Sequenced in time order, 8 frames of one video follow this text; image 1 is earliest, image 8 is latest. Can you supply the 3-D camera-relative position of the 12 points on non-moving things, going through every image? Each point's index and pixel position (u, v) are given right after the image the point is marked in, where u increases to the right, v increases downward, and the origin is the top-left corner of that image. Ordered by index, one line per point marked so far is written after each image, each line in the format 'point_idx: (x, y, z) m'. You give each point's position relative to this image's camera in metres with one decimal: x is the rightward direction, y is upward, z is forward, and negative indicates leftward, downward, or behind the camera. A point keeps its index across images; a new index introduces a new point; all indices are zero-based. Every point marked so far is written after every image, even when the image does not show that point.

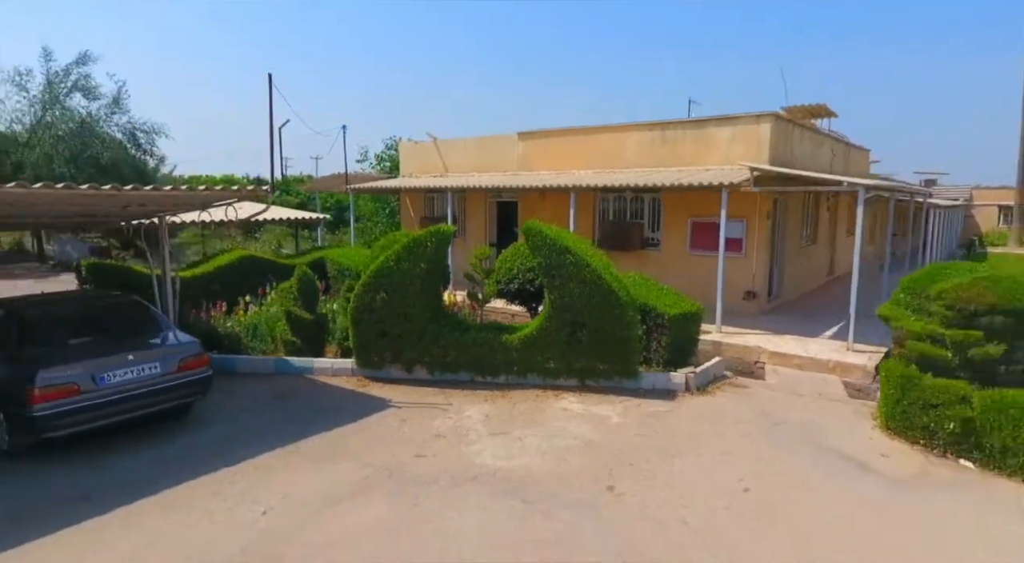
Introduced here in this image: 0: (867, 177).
0: (+8.6, +2.5, +15.7) m
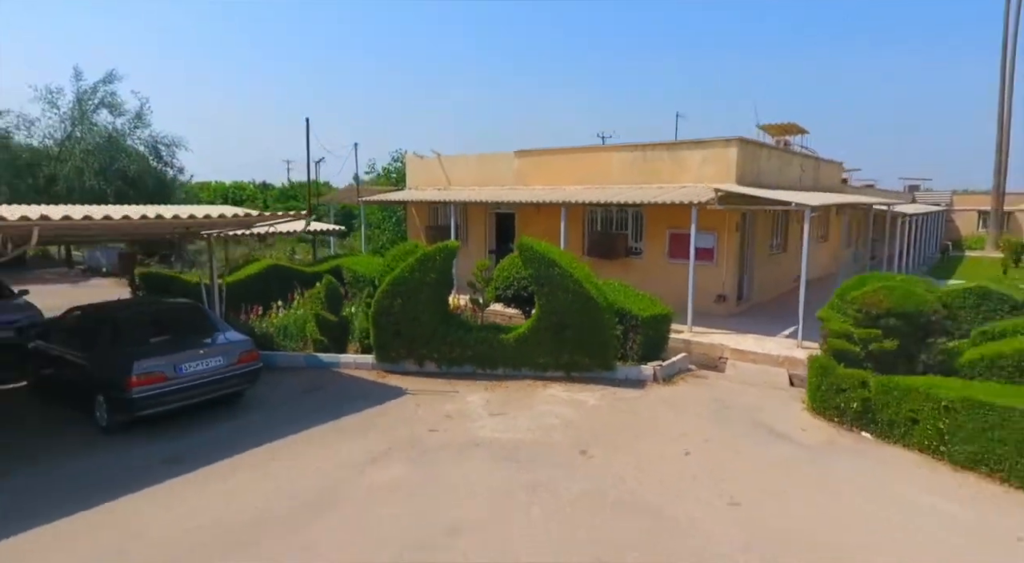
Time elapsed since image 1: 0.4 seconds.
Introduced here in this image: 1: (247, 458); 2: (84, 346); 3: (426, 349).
0: (+8.5, +2.4, +17.0) m
1: (-2.4, -1.6, +5.9) m
2: (-4.4, -0.6, +6.8) m
3: (-1.1, -0.9, +8.4) m
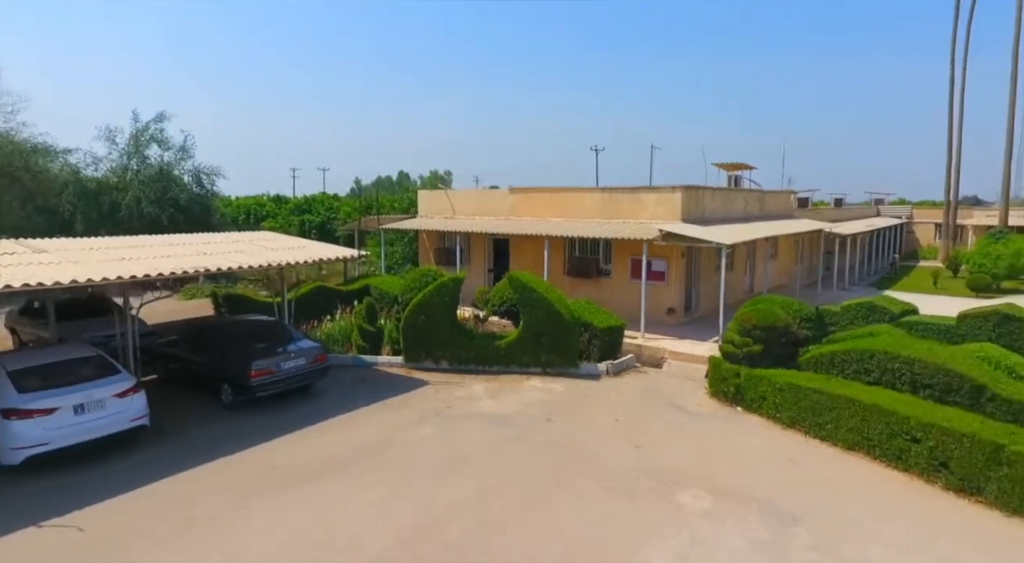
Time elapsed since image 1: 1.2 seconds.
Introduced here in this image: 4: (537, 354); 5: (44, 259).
0: (+8.4, +2.1, +20.0) m
1: (-2.6, -1.9, +8.9) m
2: (-4.5, -1.0, +9.8) m
3: (-1.2, -1.2, +11.4) m
4: (+0.4, -1.2, +11.1) m
5: (-8.7, +0.5, +12.2) m
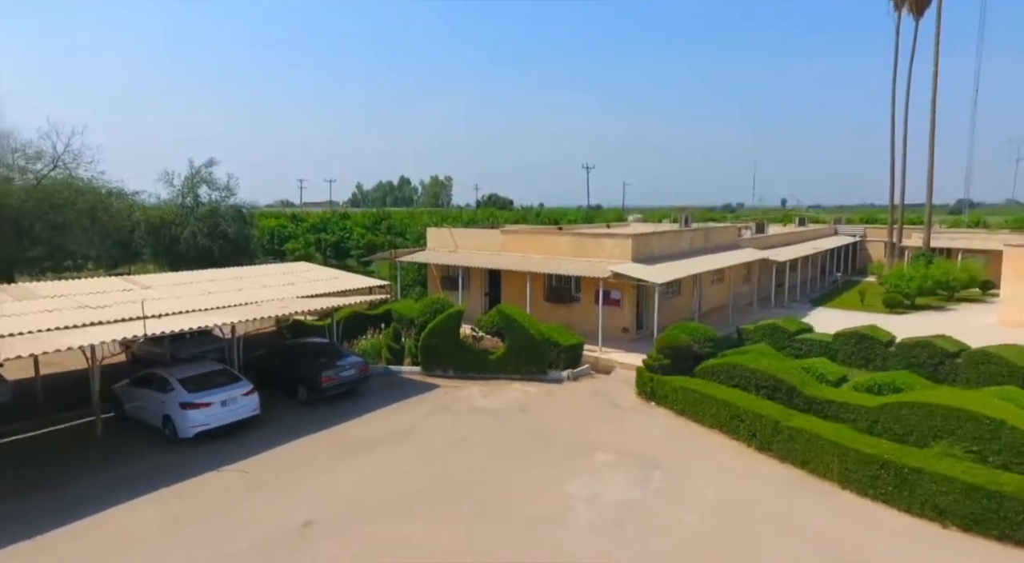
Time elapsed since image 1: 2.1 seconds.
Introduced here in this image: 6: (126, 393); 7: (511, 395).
0: (+8.1, +1.3, +24.1) m
1: (-2.8, -2.7, +13.1) m
2: (-4.8, -1.7, +13.9) m
3: (-1.5, -2.0, +15.6) m
4: (+0.1, -2.0, +15.3) m
5: (-9.0, -0.3, +16.4) m
6: (-7.1, -2.1, +12.1) m
7: (0.0, -2.5, +14.2) m
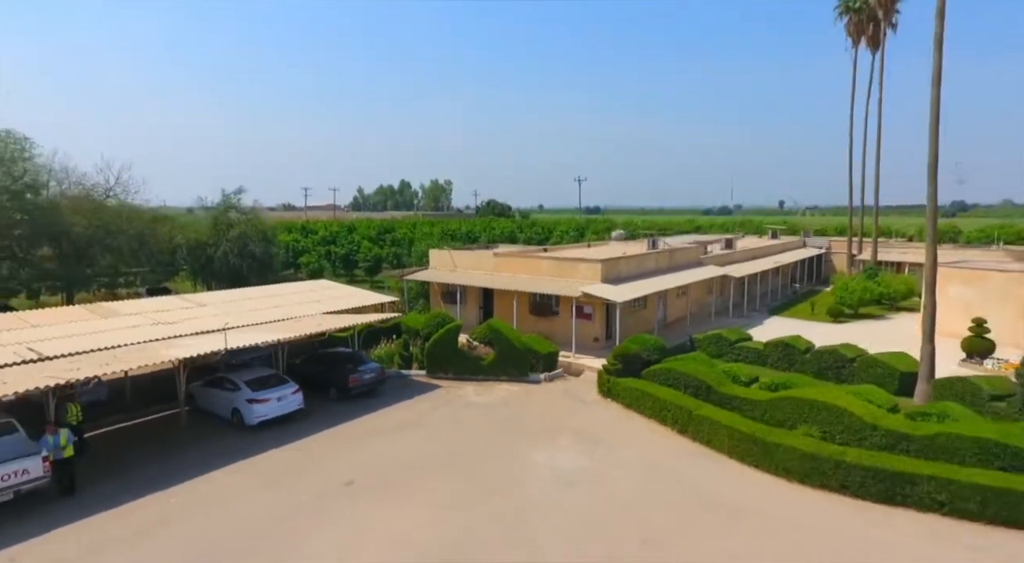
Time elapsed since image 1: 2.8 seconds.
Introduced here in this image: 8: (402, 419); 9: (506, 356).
0: (+7.7, +0.8, +27.8) m
1: (-3.2, -3.3, +16.7) m
2: (-5.2, -2.3, +17.6) m
3: (-1.9, -2.5, +19.2) m
4: (-0.2, -2.5, +18.9) m
5: (-9.4, -0.9, +20.0) m
6: (-7.5, -2.7, +15.7) m
7: (-0.4, -3.0, +17.8) m
8: (-2.7, -3.4, +15.9) m
9: (-0.2, -2.2, +18.9) m
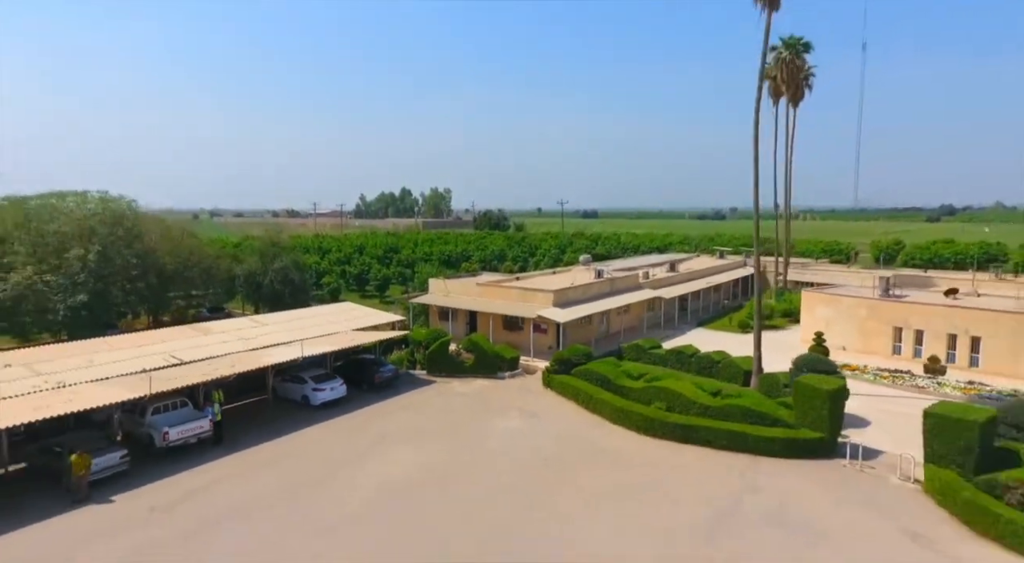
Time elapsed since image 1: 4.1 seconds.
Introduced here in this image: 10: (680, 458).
0: (+6.7, -0.3, +36.0) m
1: (-4.3, -4.4, +25.0) m
2: (-6.2, -3.5, +25.8) m
3: (-3.0, -3.7, +27.5) m
4: (-1.3, -3.7, +27.2) m
5: (-10.5, -2.0, +28.3) m
6: (-8.6, -3.8, +23.9) m
7: (-1.5, -4.2, +26.0) m
8: (-3.8, -4.5, +24.2) m
9: (-1.2, -3.3, +27.1) m
10: (+4.6, -4.9, +18.1) m
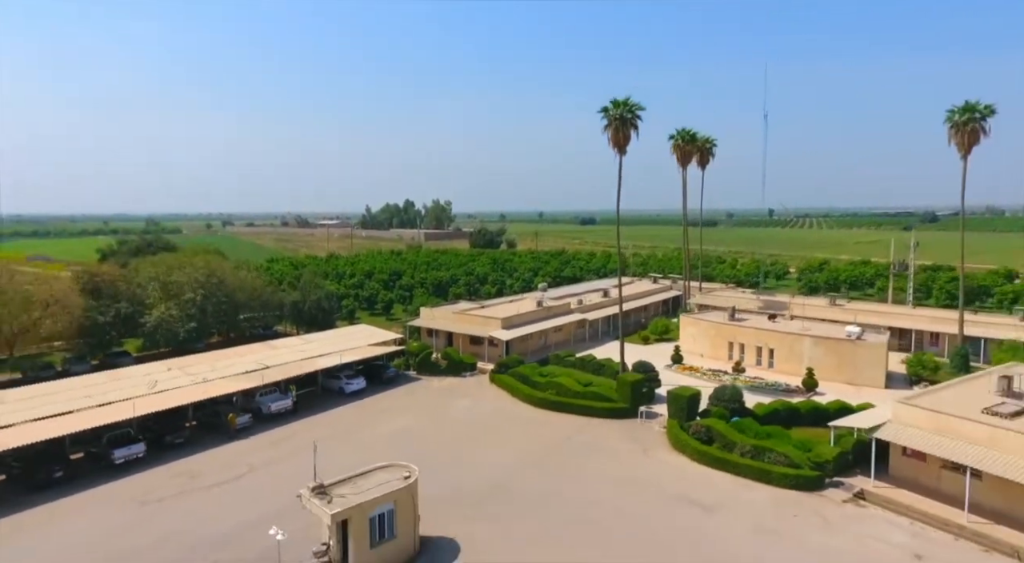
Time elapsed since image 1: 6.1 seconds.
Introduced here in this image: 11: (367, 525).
0: (+4.2, -2.4, +50.6) m
1: (-6.8, -6.5, +39.6) m
2: (-8.8, -5.6, +40.5) m
3: (-5.5, -5.7, +42.1) m
4: (-3.8, -5.7, +41.8) m
5: (-13.0, -4.1, +43.0) m
6: (-11.1, -5.9, +38.6) m
7: (-4.0, -6.2, +40.7) m
8: (-6.3, -6.6, +38.8) m
9: (-3.8, -5.4, +41.7) m
10: (+2.1, -6.9, +32.7) m
11: (-4.1, -7.0, +18.6) m
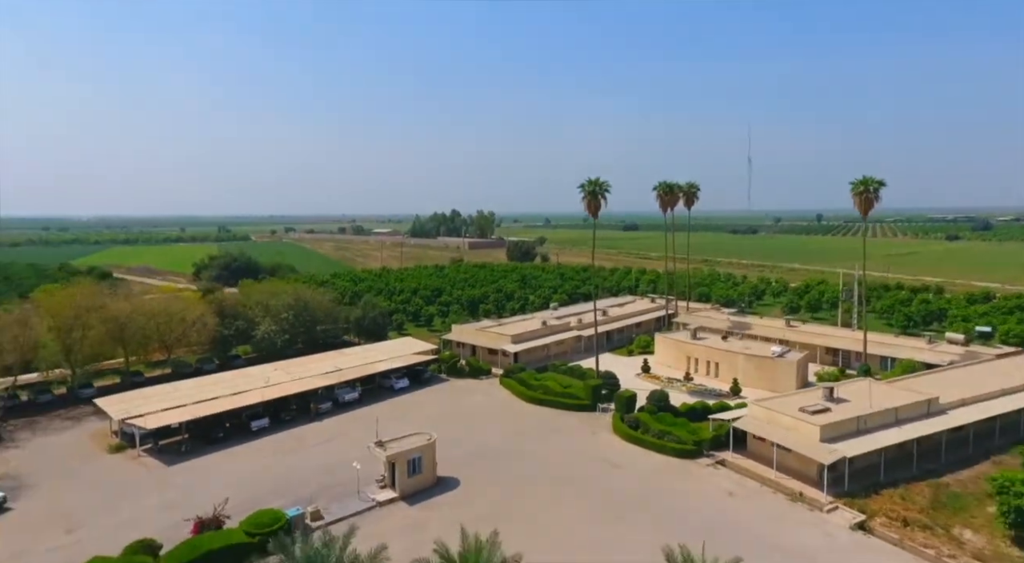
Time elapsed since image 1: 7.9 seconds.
0: (+5.4, -4.7, +63.9) m
1: (-6.4, -8.7, +53.8) m
2: (-8.3, -7.7, +54.8) m
3: (-4.9, -8.0, +56.2) m
4: (-3.2, -8.0, +55.8) m
5: (-12.3, -6.3, +57.6) m
6: (-10.8, -8.0, +53.1) m
7: (-3.5, -8.5, +54.6) m
8: (-6.0, -8.8, +53.0) m
9: (-3.2, -7.6, +55.7) m
10: (+1.9, -9.2, +46.2) m
11: (-5.3, -9.2, +32.6) m
